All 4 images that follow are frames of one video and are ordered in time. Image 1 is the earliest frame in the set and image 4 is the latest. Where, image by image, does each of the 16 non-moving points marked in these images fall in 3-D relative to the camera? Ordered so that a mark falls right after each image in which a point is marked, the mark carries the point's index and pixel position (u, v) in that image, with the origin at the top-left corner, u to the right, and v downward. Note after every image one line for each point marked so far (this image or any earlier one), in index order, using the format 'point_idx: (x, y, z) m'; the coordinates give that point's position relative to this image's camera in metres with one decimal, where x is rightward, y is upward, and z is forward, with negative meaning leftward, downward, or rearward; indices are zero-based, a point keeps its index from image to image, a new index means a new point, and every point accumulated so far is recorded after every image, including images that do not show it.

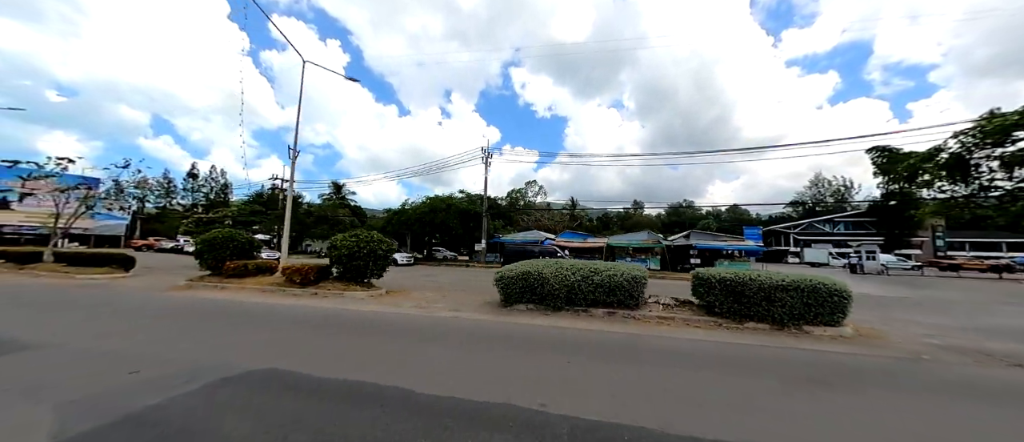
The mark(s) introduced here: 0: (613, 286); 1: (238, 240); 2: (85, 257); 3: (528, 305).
0: (+2.6, -1.7, +8.5) m
1: (-9.9, -0.7, +12.0) m
2: (-18.6, -1.6, +14.4) m
3: (+0.4, -2.3, +8.9) m
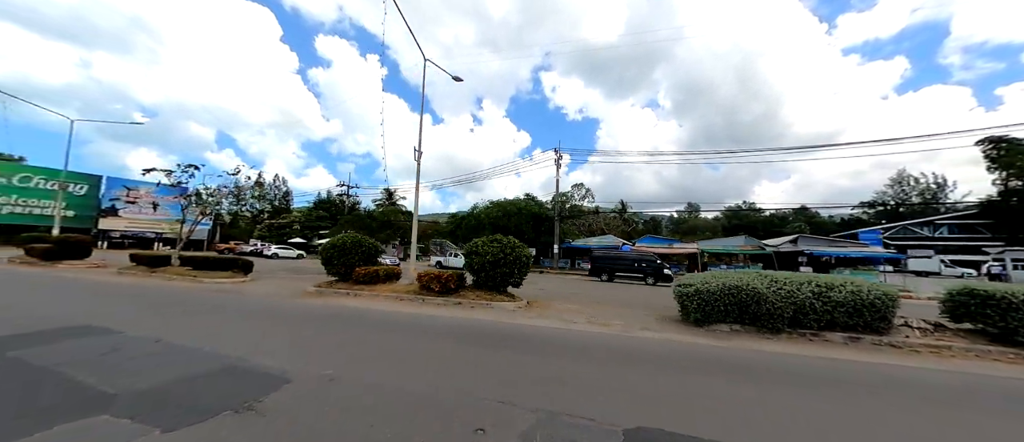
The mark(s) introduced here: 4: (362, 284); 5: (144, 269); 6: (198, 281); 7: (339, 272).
0: (+7.0, -1.7, +6.7) m
1: (-5.1, -0.8, +11.5) m
2: (-13.5, -1.8, +14.8) m
3: (+4.9, -2.3, +7.4) m
4: (-5.0, -2.1, +11.0) m
5: (-17.2, -2.3, +15.5) m
6: (-12.6, -2.5, +13.4) m
7: (-5.8, -1.7, +11.2) m
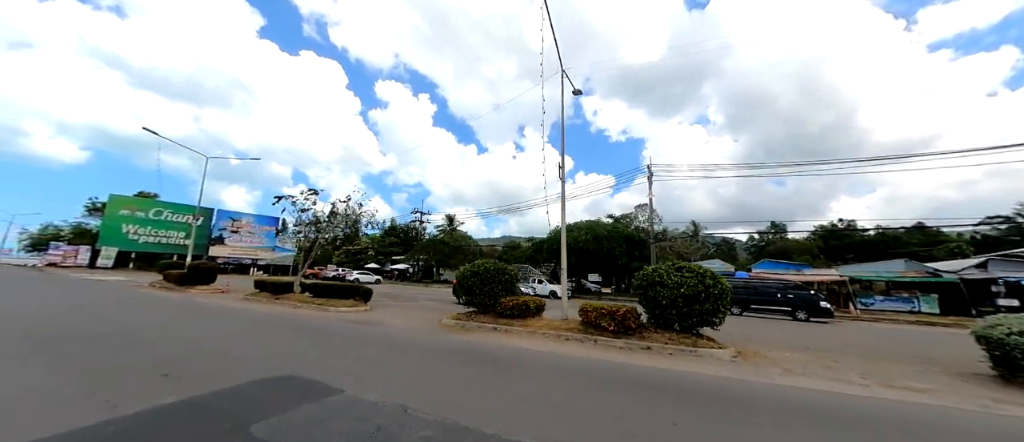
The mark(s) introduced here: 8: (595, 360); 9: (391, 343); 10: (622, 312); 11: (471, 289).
0: (+11.2, -1.8, +3.7) m
1: (-0.2, -1.6, +10.2) m
2: (-8.0, -3.0, +14.6) m
3: (+9.2, -2.6, +4.6) m
4: (-0.1, -2.8, +9.6) m
5: (-11.6, -3.6, +15.7) m
6: (-7.4, -3.5, +13.0) m
7: (-0.9, -2.5, +10.0) m
8: (+1.9, -3.1, +7.5) m
9: (-3.4, -3.5, +9.3) m
10: (+2.7, -2.2, +8.2) m
11: (-1.3, -2.1, +10.1) m
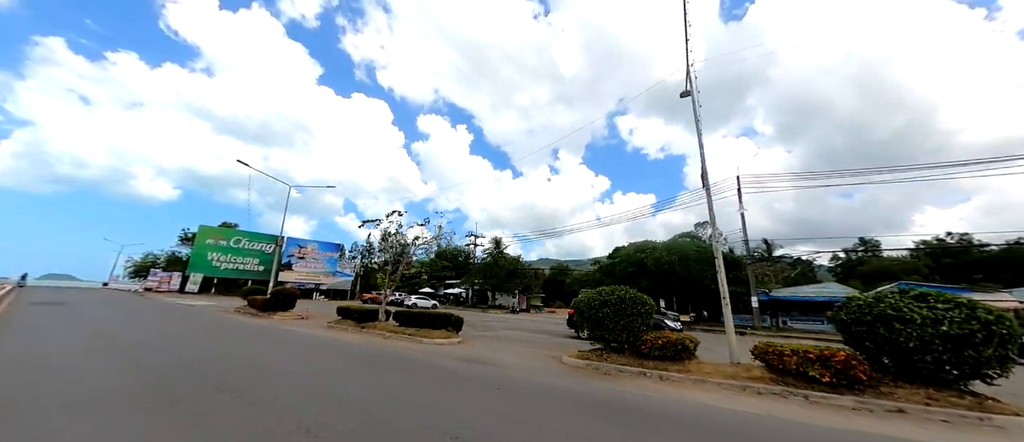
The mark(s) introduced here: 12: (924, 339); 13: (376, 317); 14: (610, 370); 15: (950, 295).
0: (+13.9, -1.6, +0.7) m
1: (+3.4, -2.1, +8.5) m
2: (-3.9, -4.0, +13.6) m
3: (+12.0, -2.4, +1.8) m
4: (+3.4, -3.3, +7.8) m
5: (-7.2, -4.7, +15.1) m
6: (-3.4, -4.4, +11.9) m
7: (+2.6, -2.9, +8.3) m
8: (+5.1, -3.3, +5.4) m
9: (+0.1, -3.9, +7.8) m
10: (+6.0, -2.5, +6.1) m
11: (+2.3, -2.6, +8.5) m
12: (+7.0, -2.0, +5.7) m
13: (-6.4, -4.4, +15.3) m
14: (+2.3, -3.6, +7.9) m
15: (+7.7, -1.3, +5.8) m
